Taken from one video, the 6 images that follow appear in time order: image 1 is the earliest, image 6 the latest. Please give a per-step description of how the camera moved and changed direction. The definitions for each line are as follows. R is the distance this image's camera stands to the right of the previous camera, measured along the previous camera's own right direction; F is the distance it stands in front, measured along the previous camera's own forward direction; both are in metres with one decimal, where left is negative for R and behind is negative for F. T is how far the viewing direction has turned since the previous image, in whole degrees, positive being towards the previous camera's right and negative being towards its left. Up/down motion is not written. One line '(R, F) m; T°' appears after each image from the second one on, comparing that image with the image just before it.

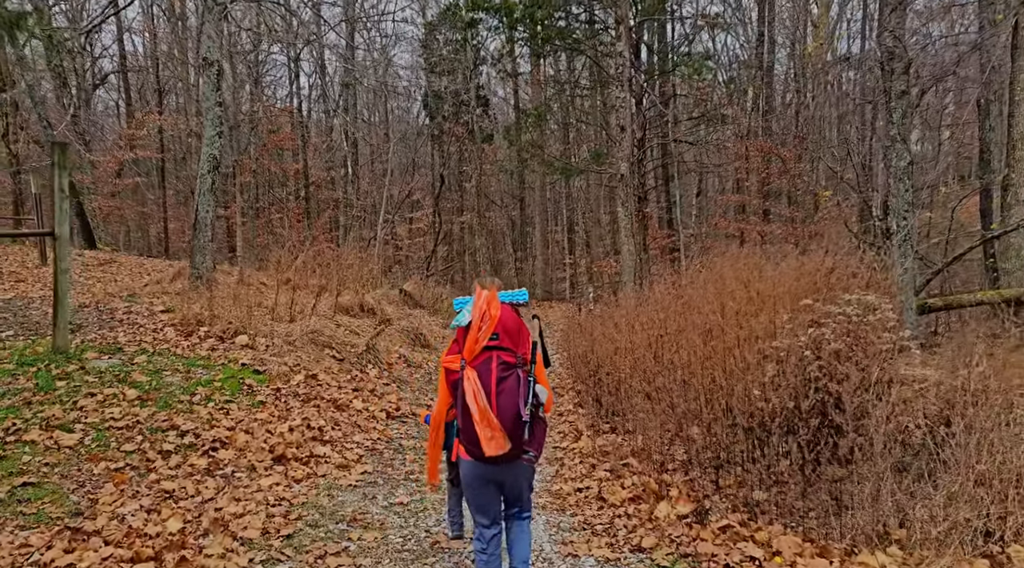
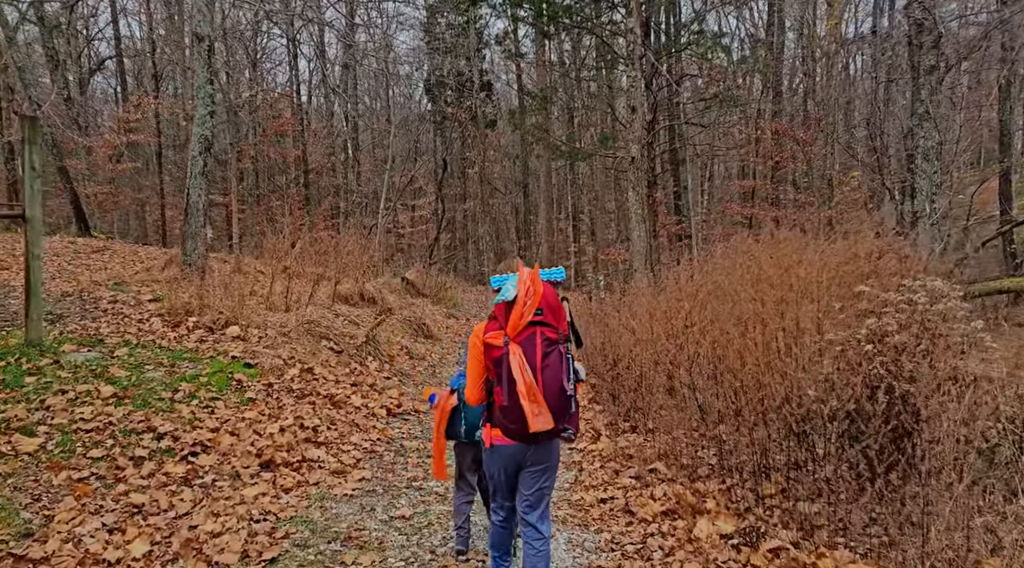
(-0.1, +0.8) m; 0°
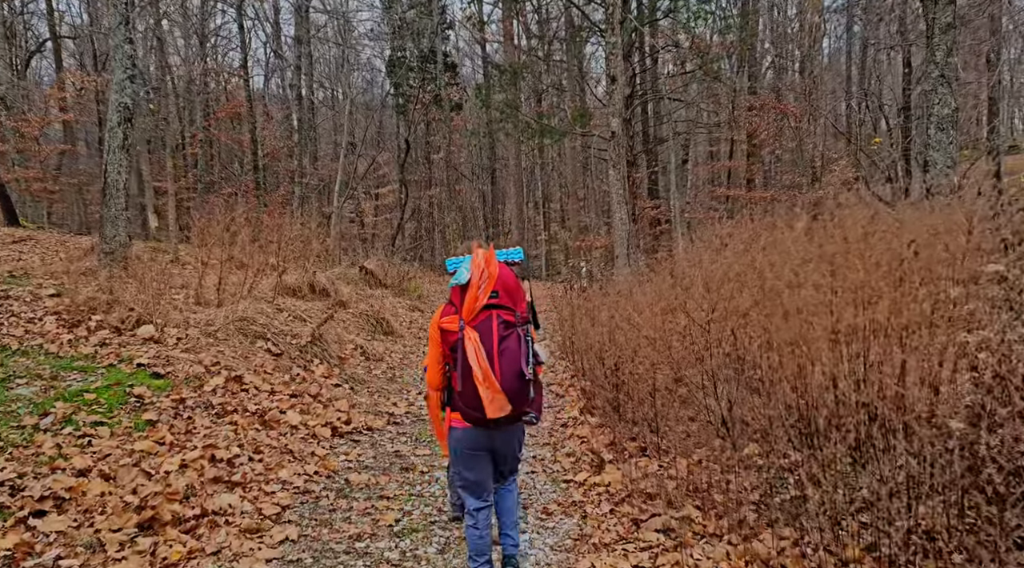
(-0.1, +1.9) m; +2°
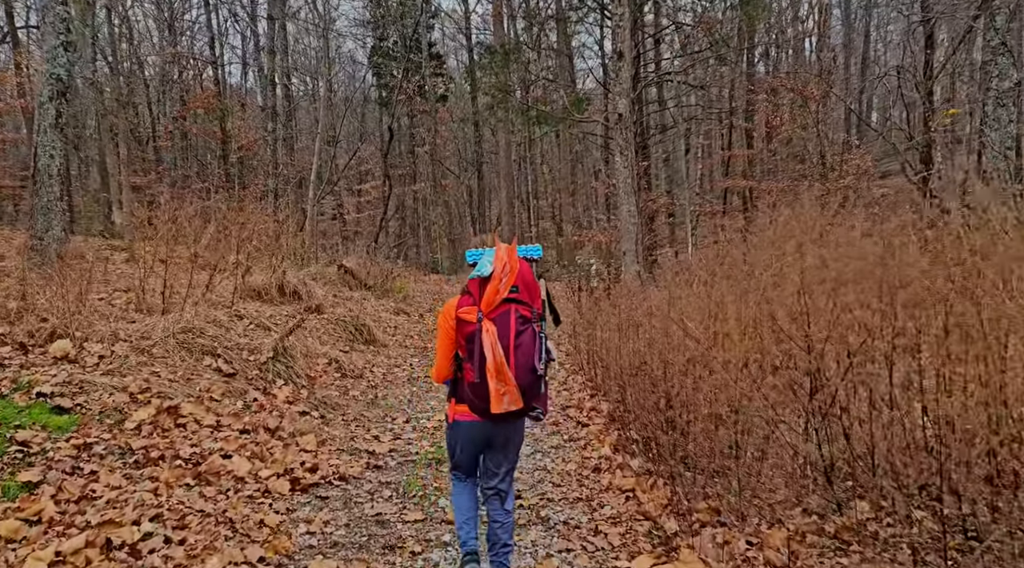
(-0.2, +1.9) m; +1°
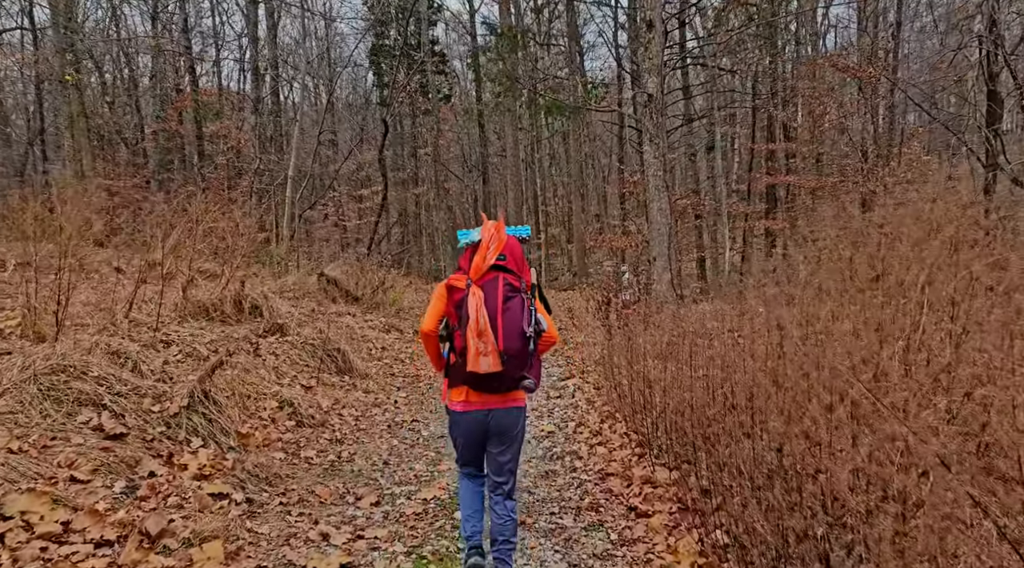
(-0.1, +2.6) m; 0°
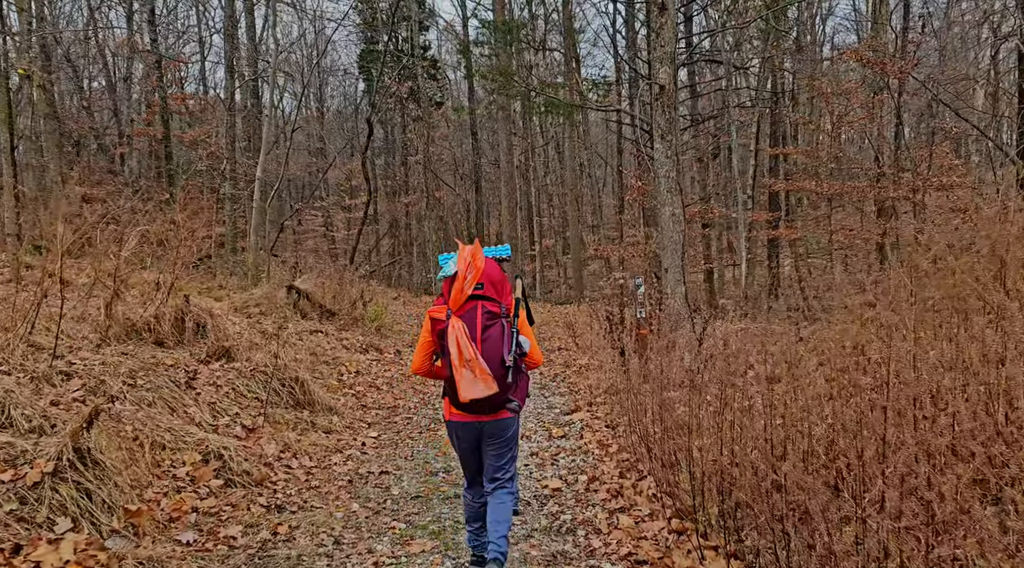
(0.0, +1.7) m; 0°
